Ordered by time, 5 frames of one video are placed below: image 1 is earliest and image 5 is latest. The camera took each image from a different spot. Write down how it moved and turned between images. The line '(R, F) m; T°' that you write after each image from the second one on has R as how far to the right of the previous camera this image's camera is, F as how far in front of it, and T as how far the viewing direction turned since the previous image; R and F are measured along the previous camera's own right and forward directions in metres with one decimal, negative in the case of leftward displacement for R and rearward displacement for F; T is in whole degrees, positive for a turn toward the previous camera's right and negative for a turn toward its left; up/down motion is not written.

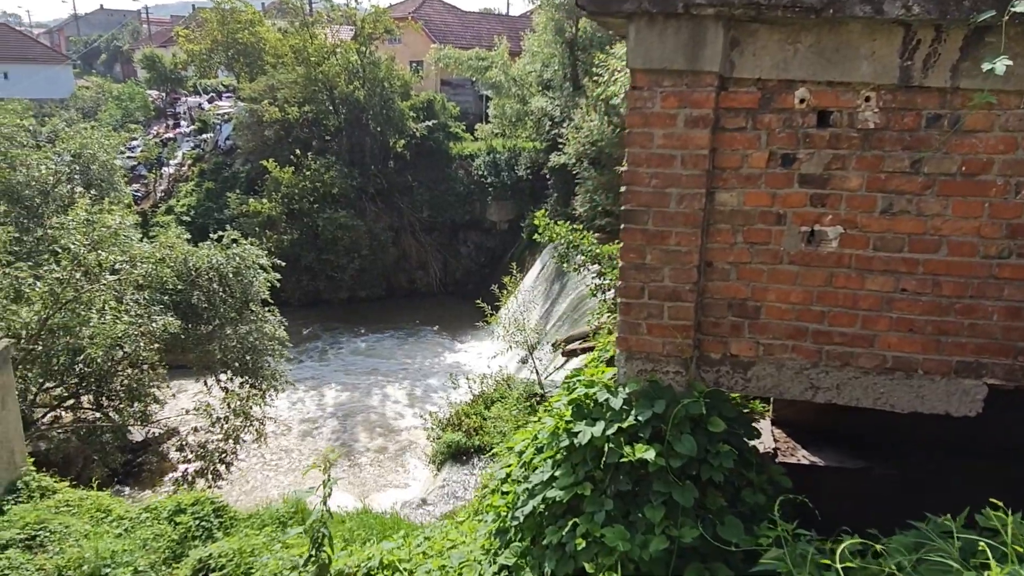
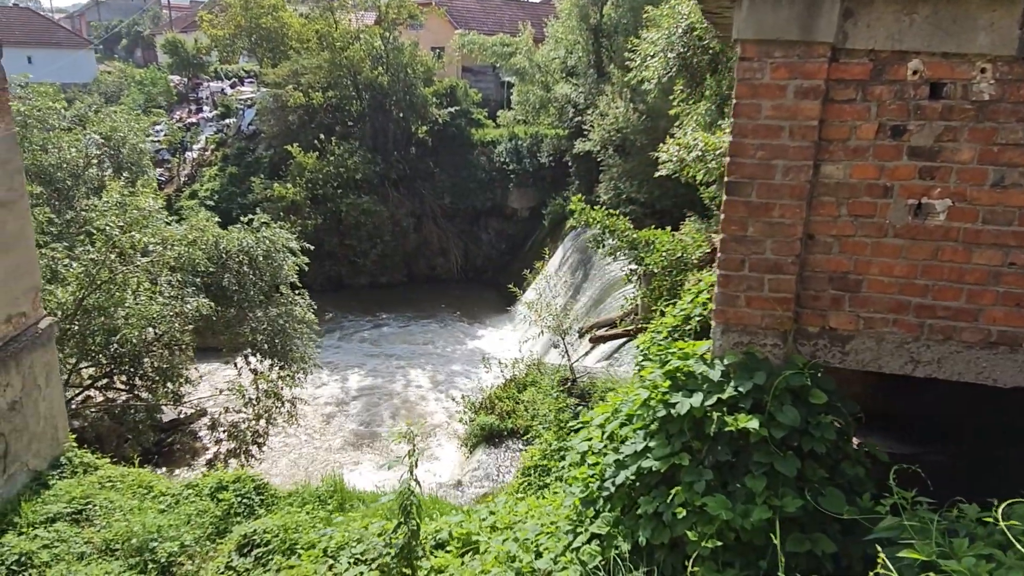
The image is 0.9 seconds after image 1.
(-0.2, 0.0) m; -1°
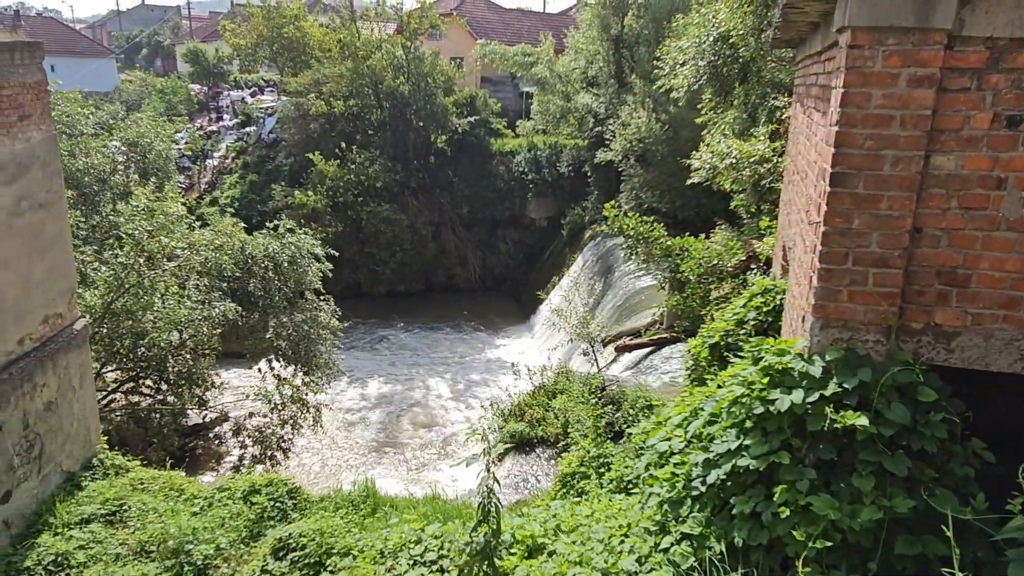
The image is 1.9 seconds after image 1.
(-0.2, 0.0) m; -1°
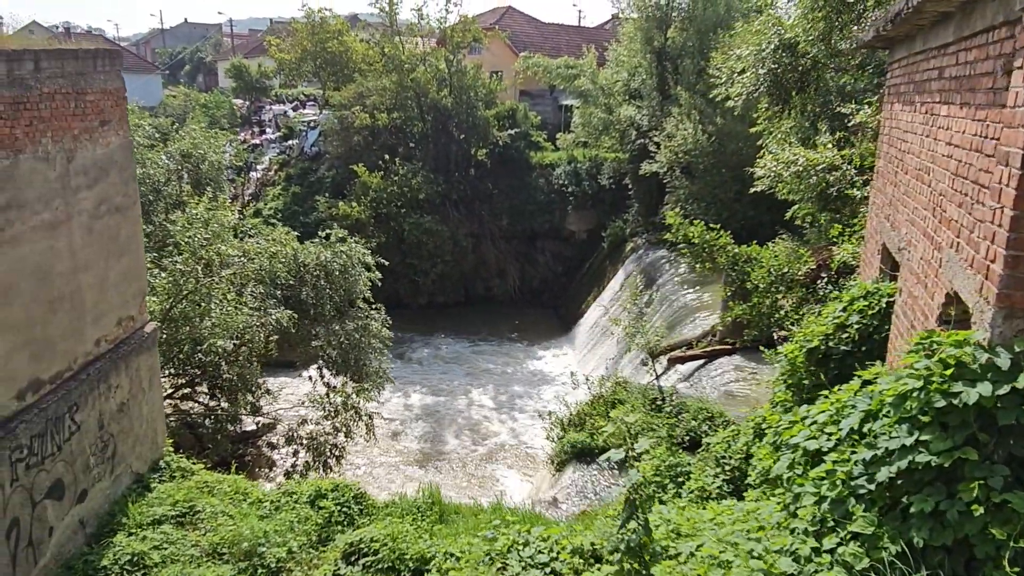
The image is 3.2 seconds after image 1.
(-0.4, 0.0) m; -2°
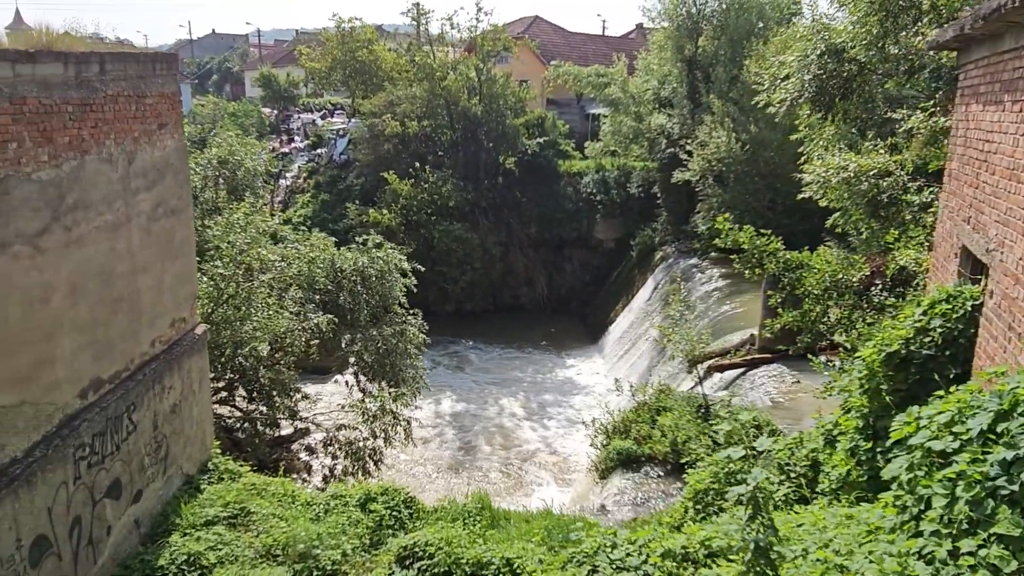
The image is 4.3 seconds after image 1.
(-0.3, 0.0) m; -1°
